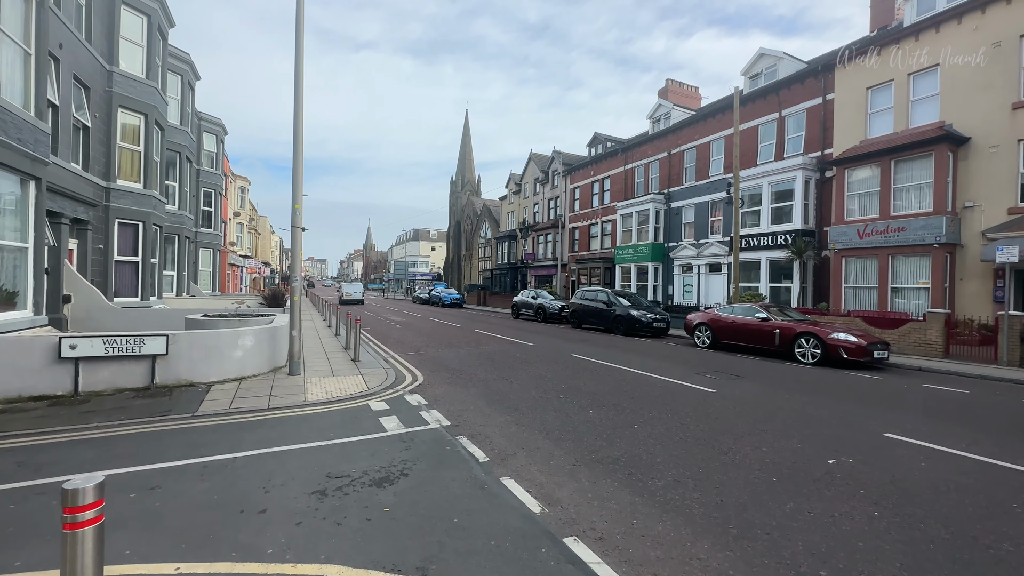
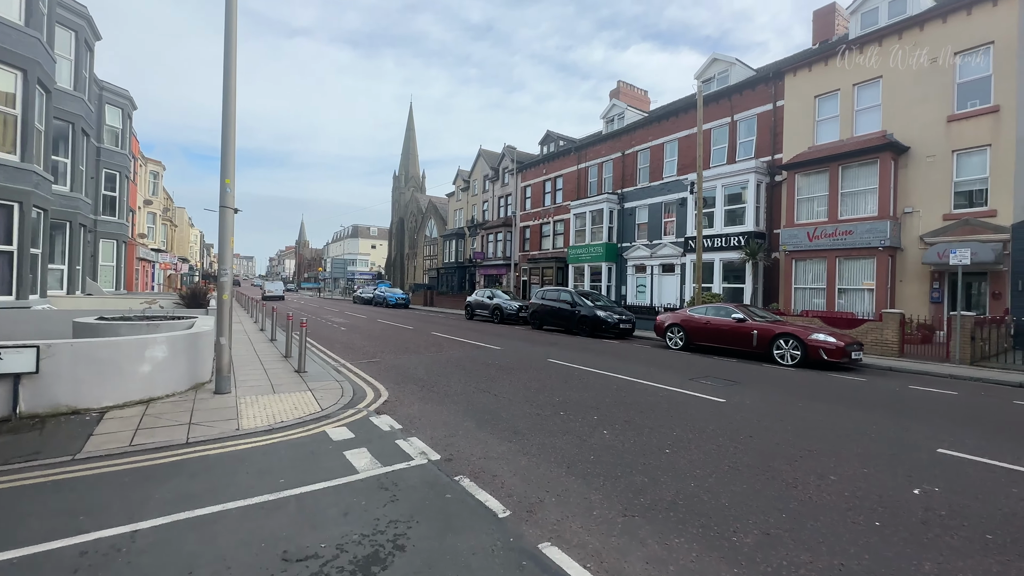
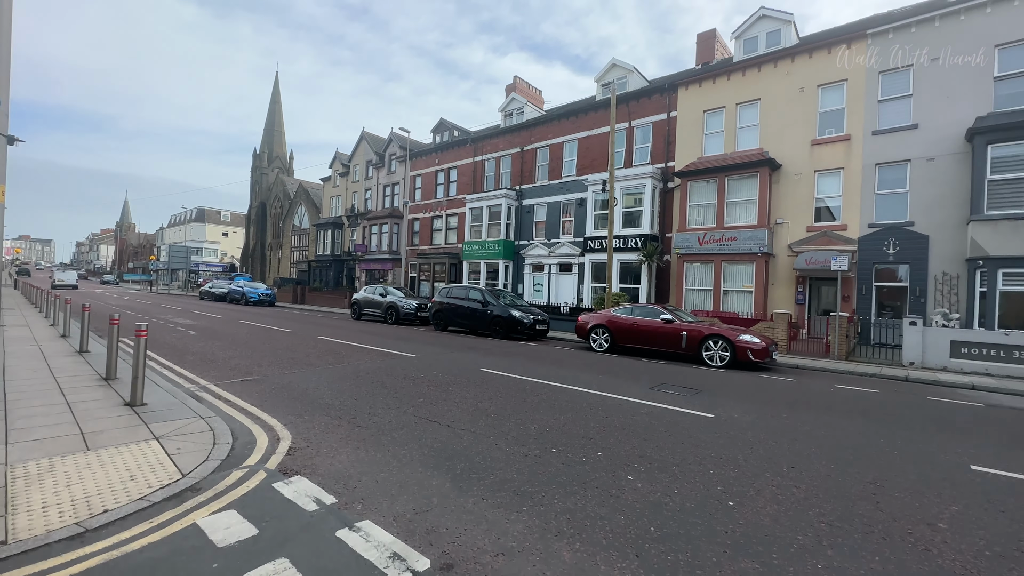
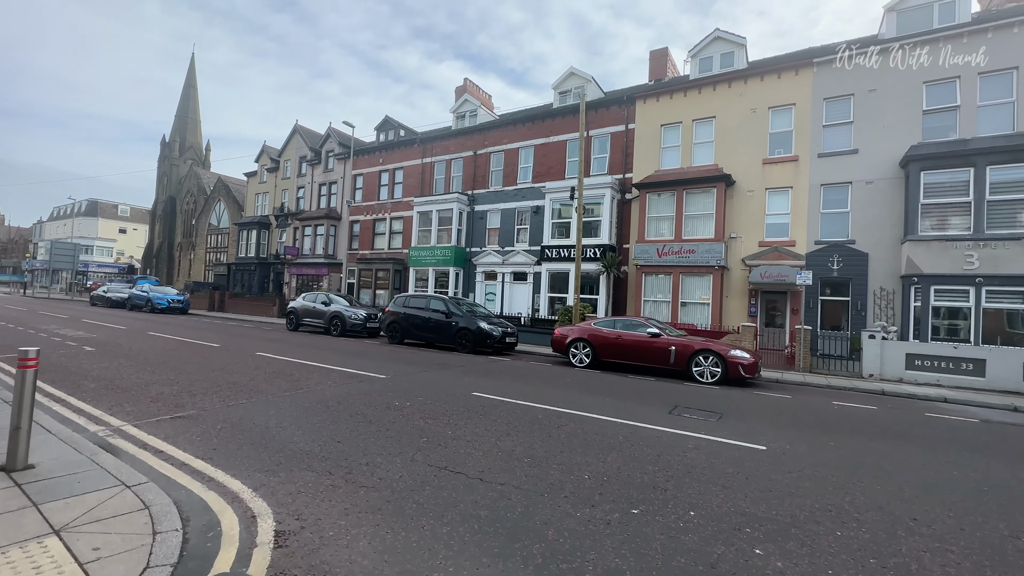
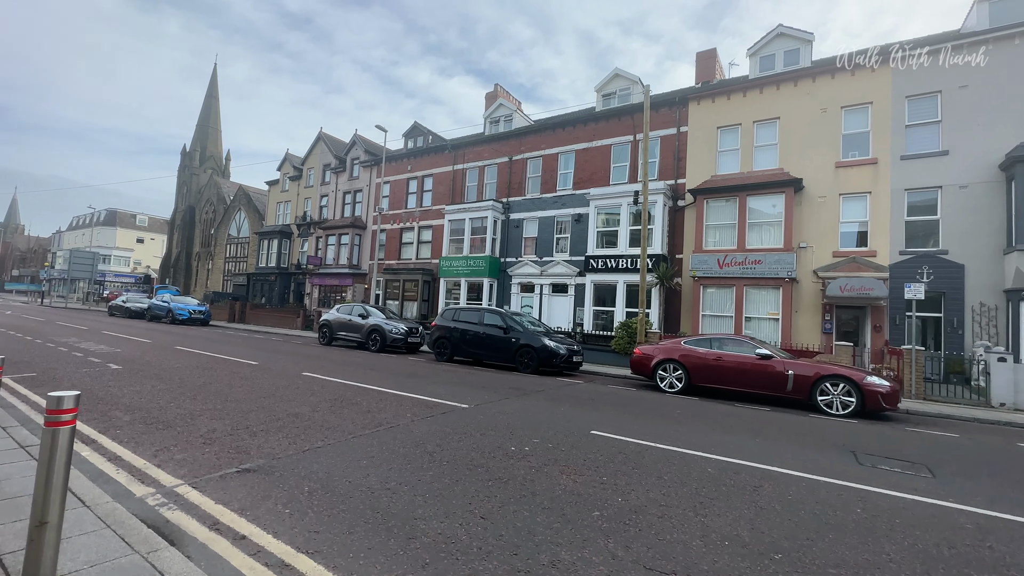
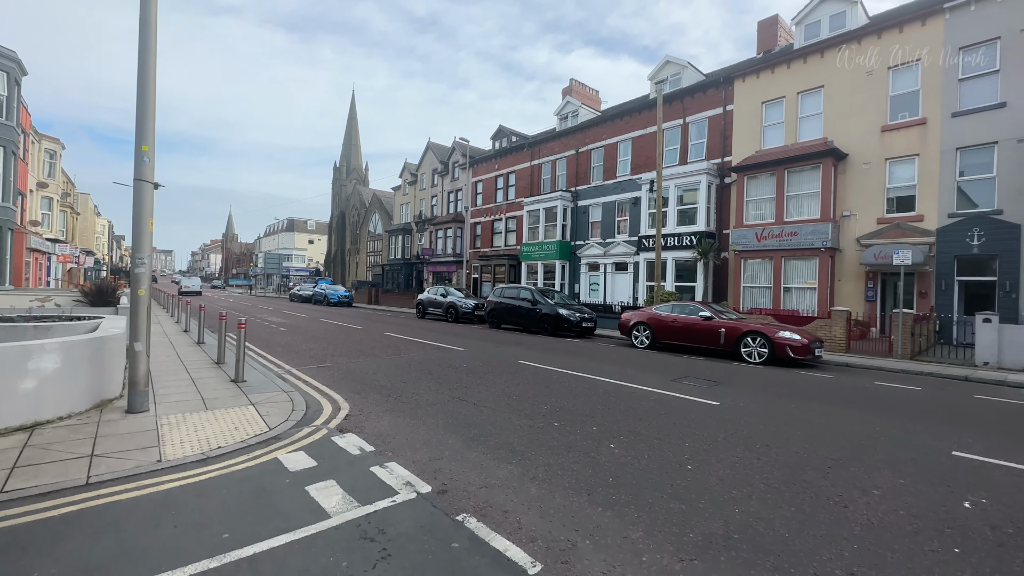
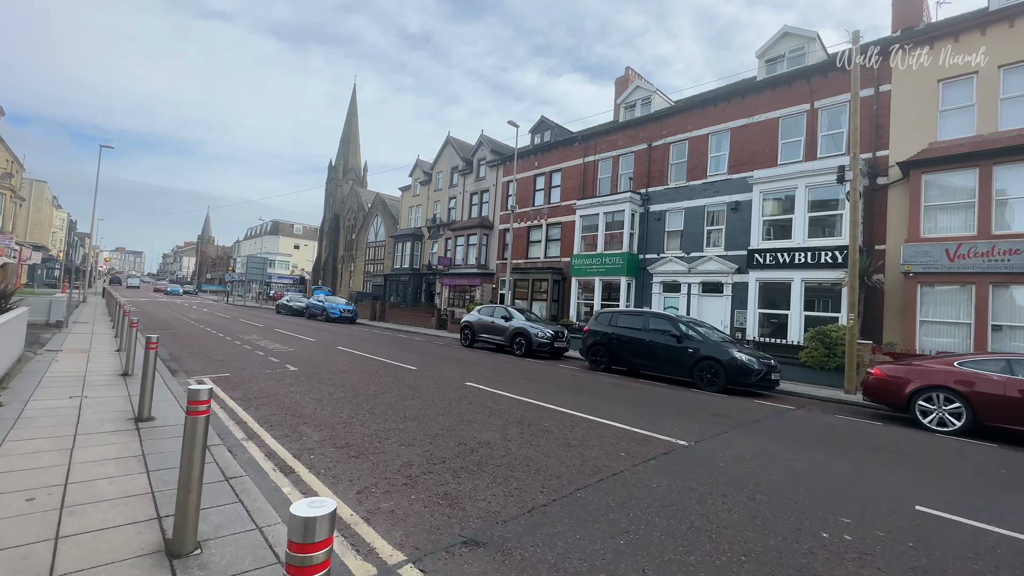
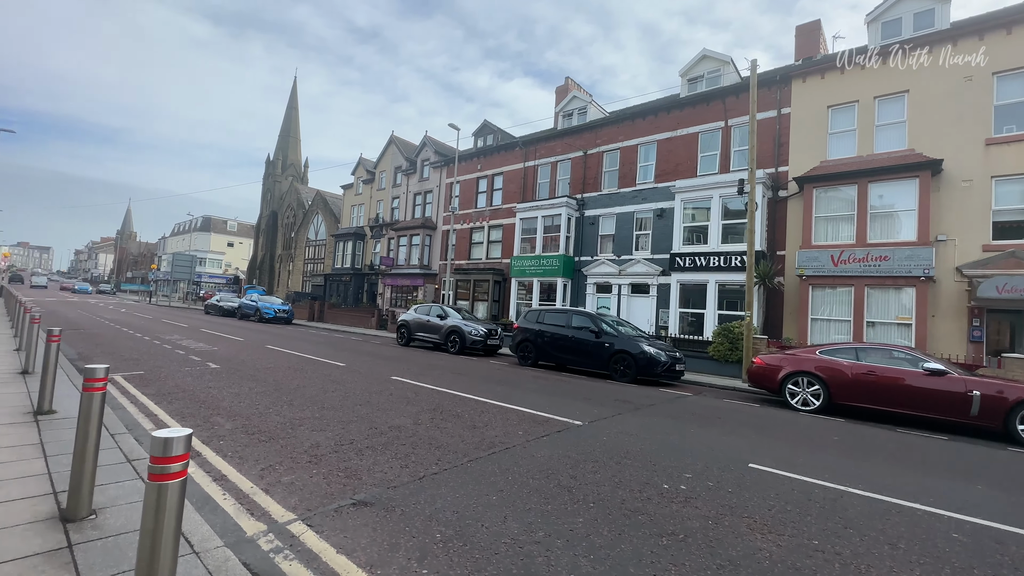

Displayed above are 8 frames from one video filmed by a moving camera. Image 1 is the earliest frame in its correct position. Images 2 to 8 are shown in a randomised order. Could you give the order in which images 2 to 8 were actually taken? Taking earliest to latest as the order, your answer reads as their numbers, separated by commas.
2, 6, 3, 4, 5, 8, 7
